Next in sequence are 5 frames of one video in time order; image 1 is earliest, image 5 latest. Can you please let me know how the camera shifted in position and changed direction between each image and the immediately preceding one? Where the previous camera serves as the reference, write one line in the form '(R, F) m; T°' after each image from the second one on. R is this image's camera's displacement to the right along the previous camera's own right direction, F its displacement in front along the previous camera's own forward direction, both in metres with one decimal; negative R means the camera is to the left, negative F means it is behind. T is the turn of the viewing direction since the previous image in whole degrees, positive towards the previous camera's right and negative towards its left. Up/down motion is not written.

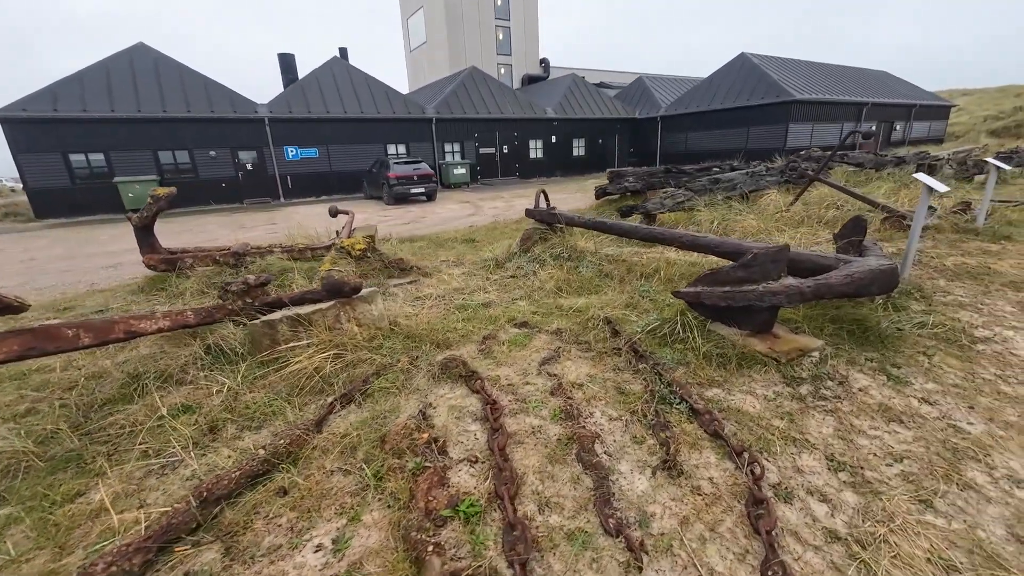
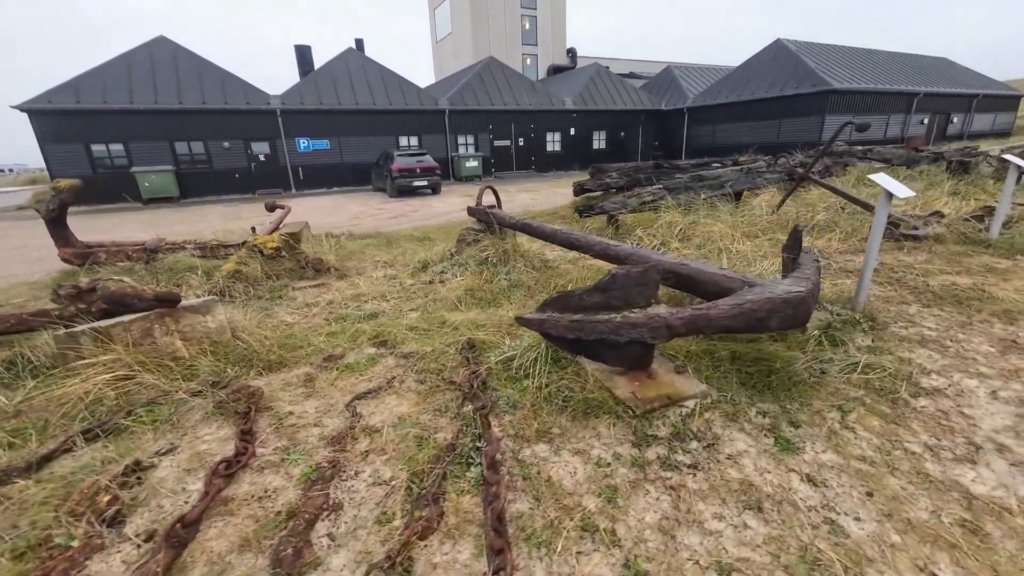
(+1.1, +0.5) m; -4°
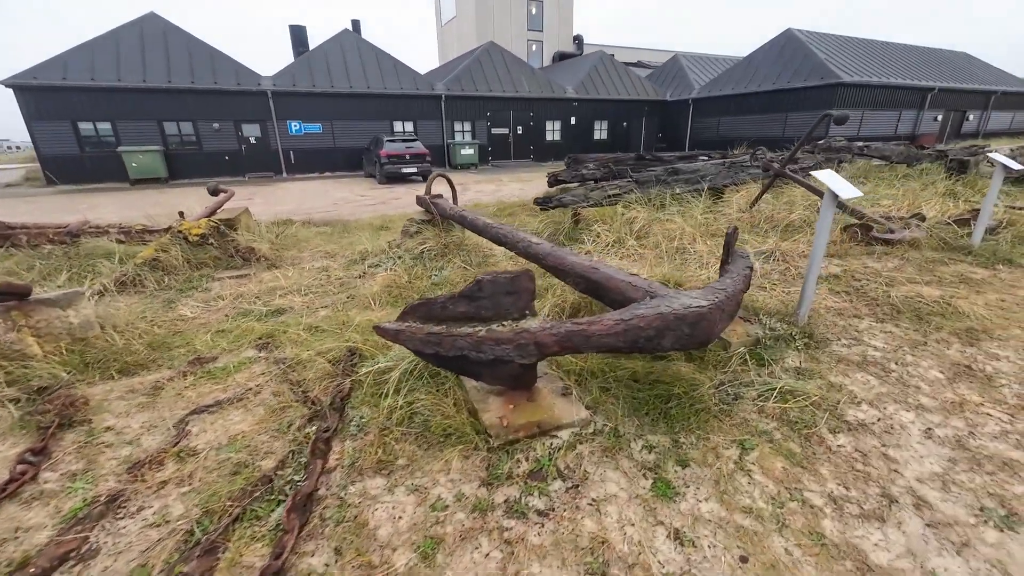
(+0.6, +0.3) m; -1°
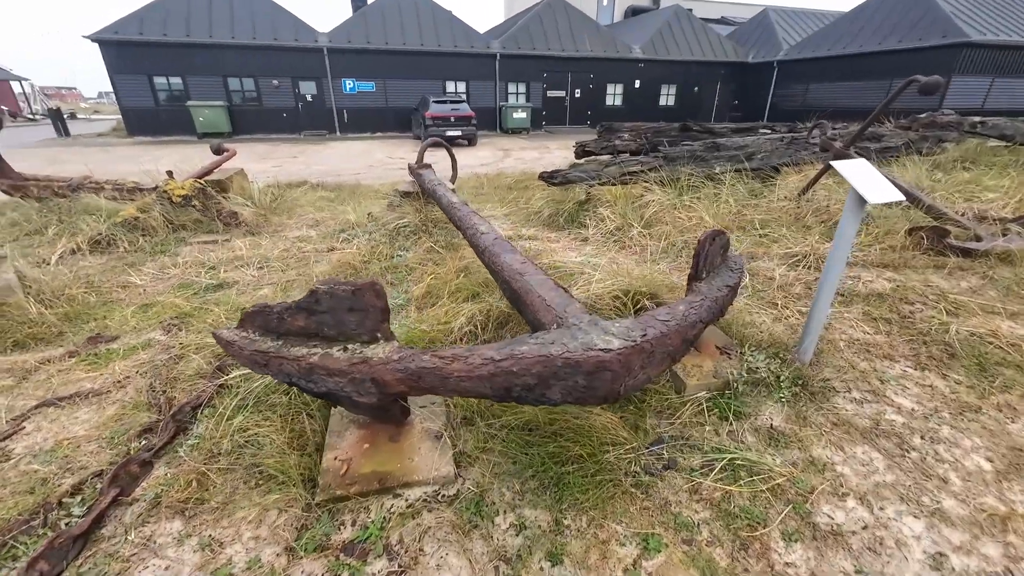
(+0.6, +0.5) m; -7°
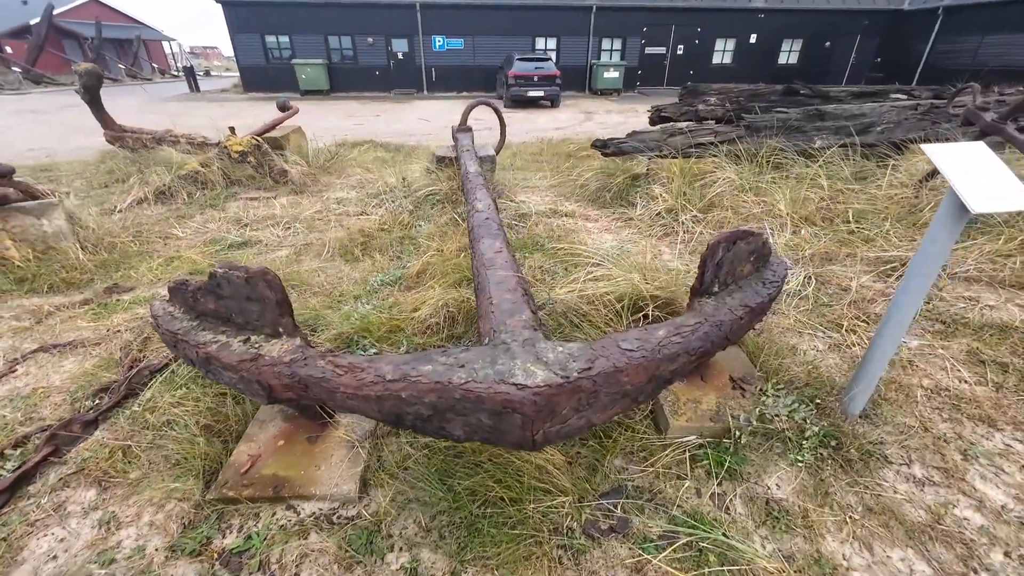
(+0.4, +0.3) m; -11°
